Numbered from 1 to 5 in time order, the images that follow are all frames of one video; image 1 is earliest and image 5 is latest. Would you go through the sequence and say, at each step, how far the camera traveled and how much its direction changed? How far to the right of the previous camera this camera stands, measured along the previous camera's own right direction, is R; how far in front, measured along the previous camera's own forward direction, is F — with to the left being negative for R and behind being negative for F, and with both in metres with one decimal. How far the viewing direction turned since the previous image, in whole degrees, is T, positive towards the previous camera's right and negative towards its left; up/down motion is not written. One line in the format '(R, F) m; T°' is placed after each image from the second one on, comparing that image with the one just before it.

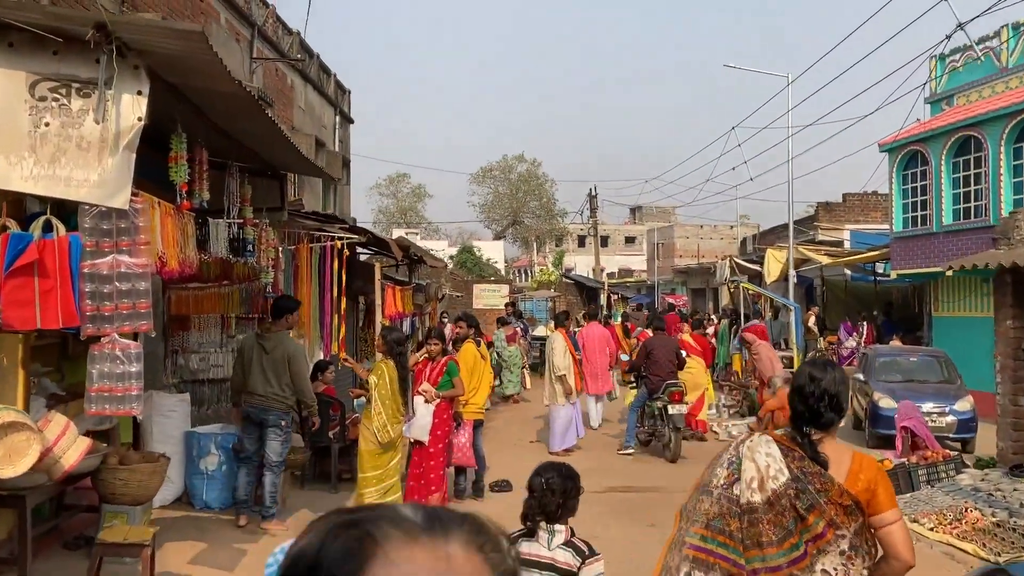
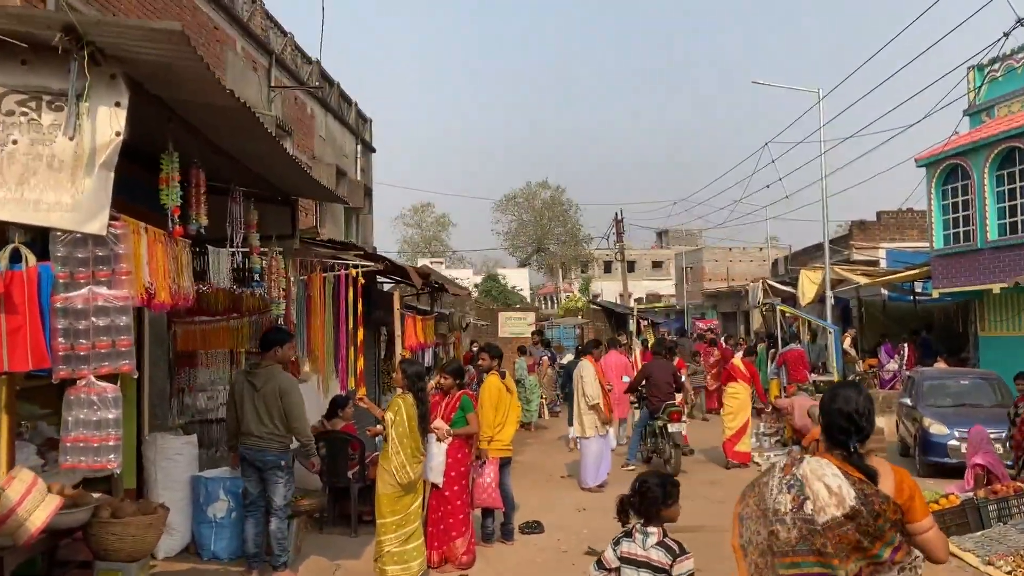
(0.0, +0.5) m; -2°
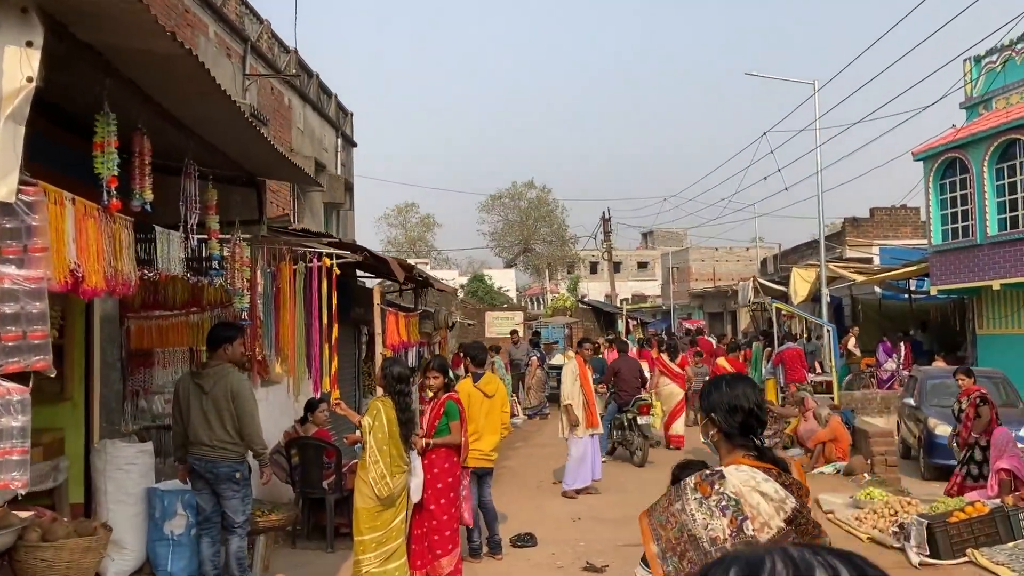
(0.0, +0.6) m; +1°
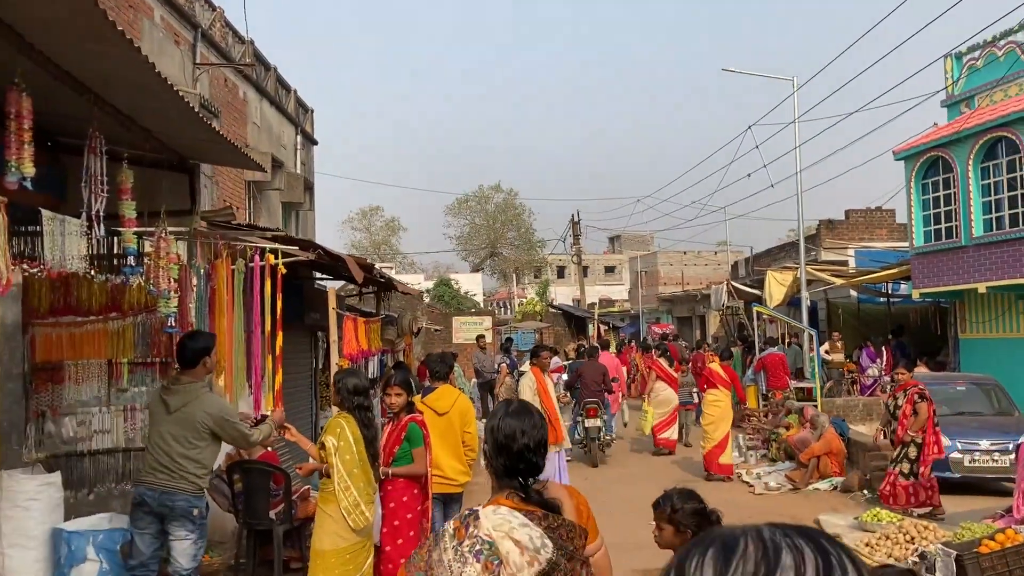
(0.0, +0.8) m; +2°
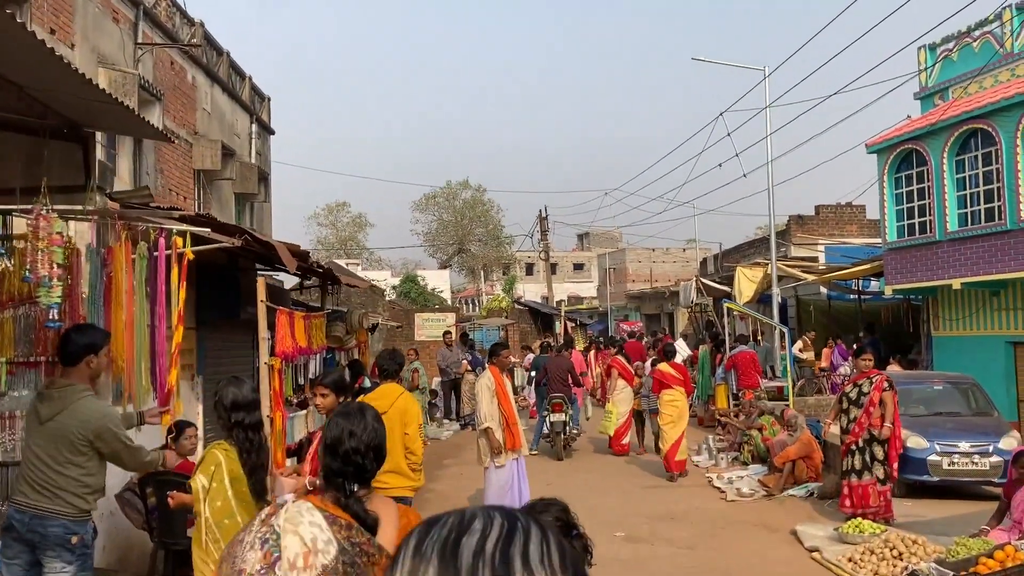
(+0.1, +0.6) m; +2°
